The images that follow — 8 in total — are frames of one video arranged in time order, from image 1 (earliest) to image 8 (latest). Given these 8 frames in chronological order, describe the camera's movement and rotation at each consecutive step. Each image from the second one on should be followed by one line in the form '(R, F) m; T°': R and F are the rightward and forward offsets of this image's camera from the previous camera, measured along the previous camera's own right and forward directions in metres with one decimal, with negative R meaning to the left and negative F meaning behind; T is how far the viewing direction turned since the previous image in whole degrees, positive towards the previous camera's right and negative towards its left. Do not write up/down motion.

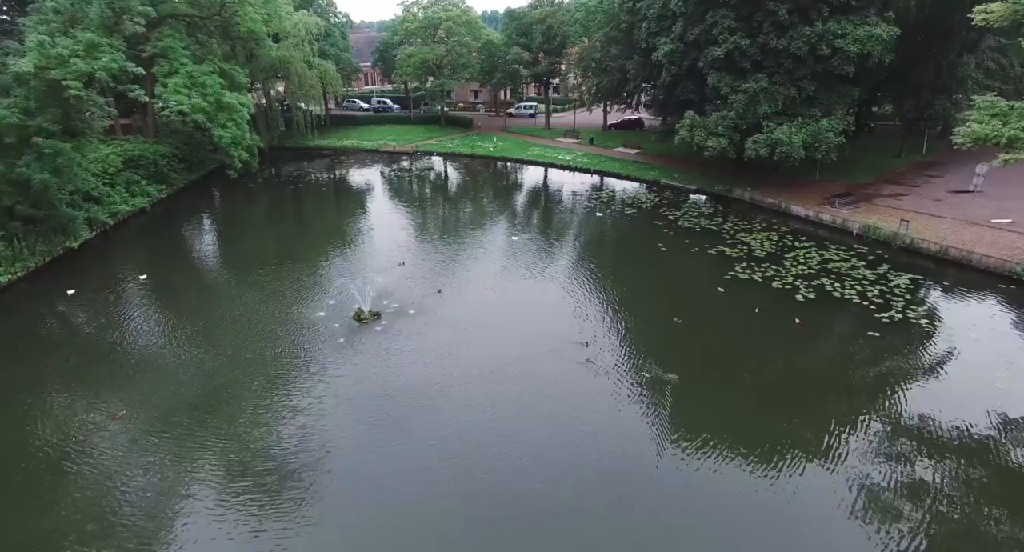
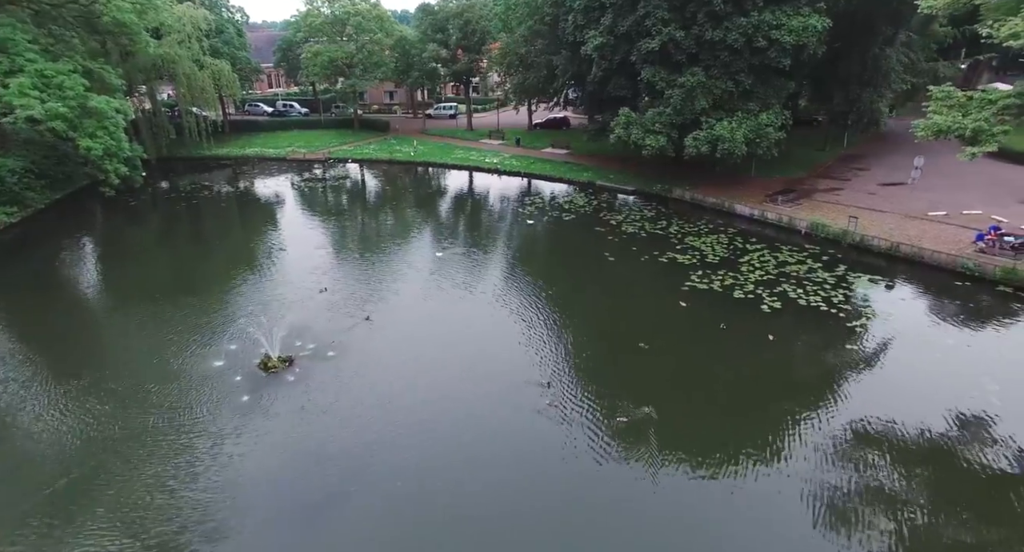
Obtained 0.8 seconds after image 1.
(-0.3, +2.3) m; +8°
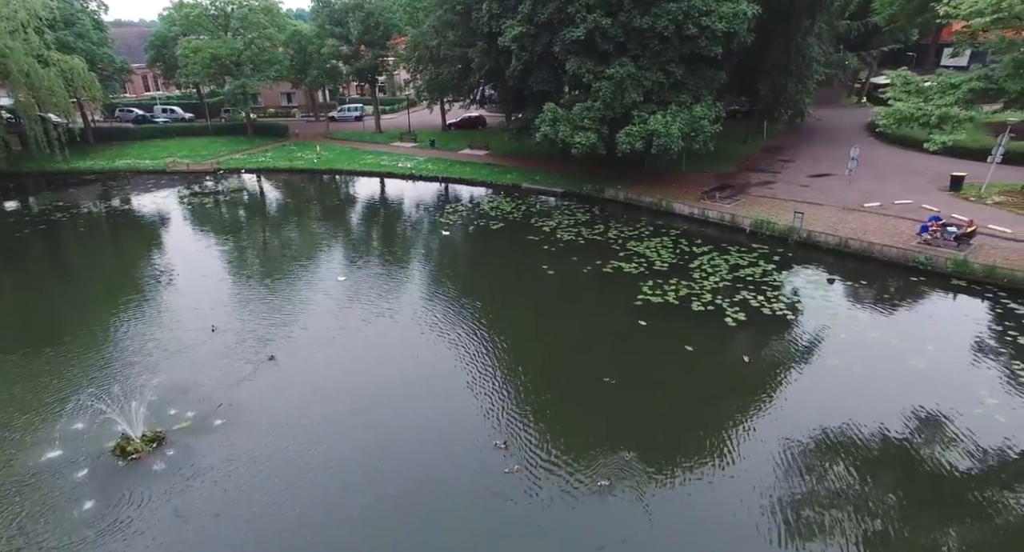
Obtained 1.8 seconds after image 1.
(-0.3, +2.5) m; +8°
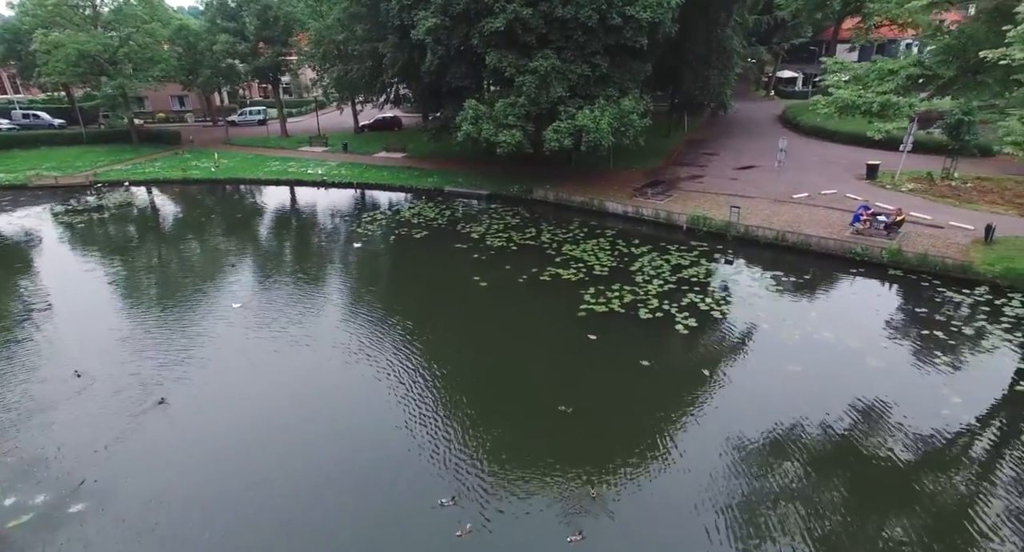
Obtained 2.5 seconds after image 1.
(-0.1, +1.6) m; +7°
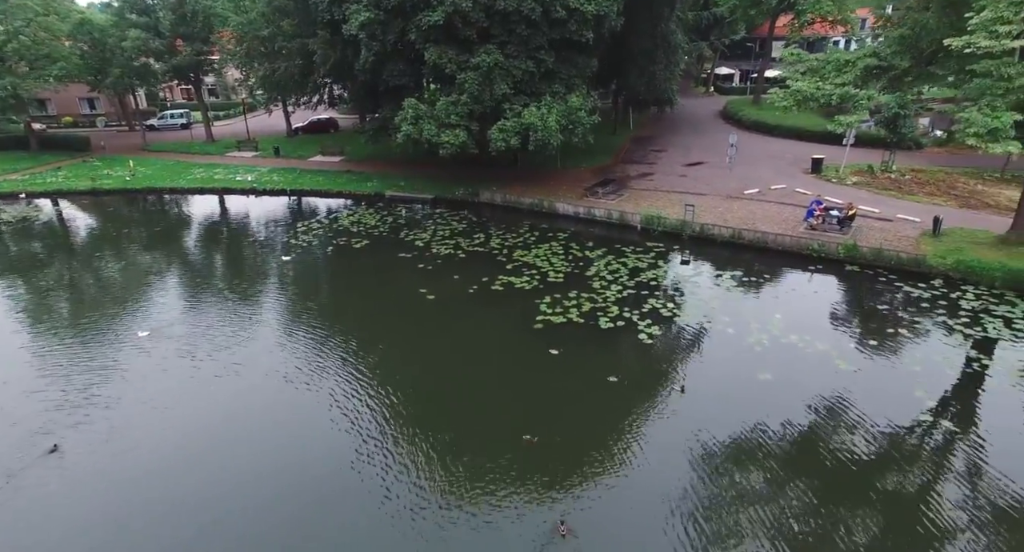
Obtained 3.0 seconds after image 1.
(0.0, +1.1) m; +5°
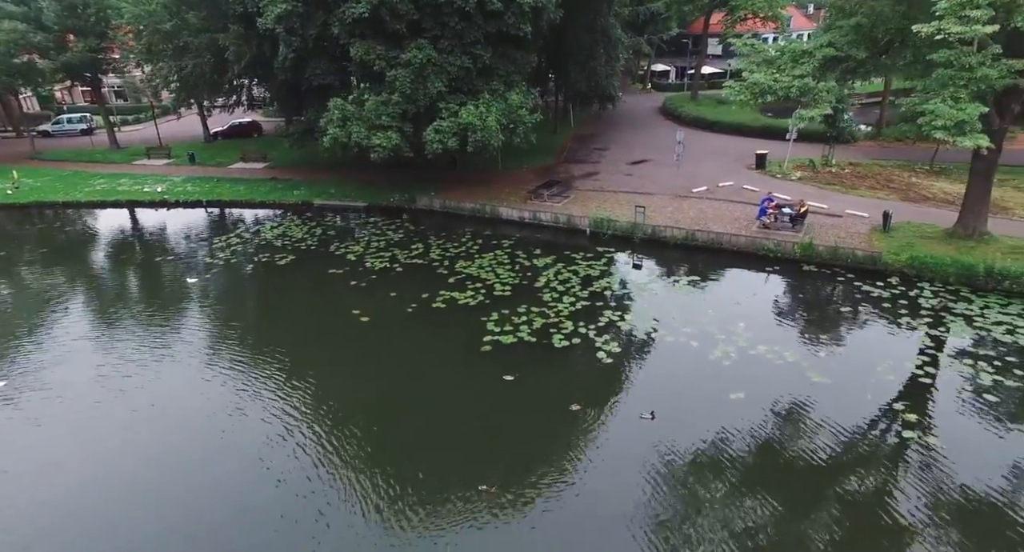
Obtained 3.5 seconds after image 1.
(+0.1, +1.3) m; +5°
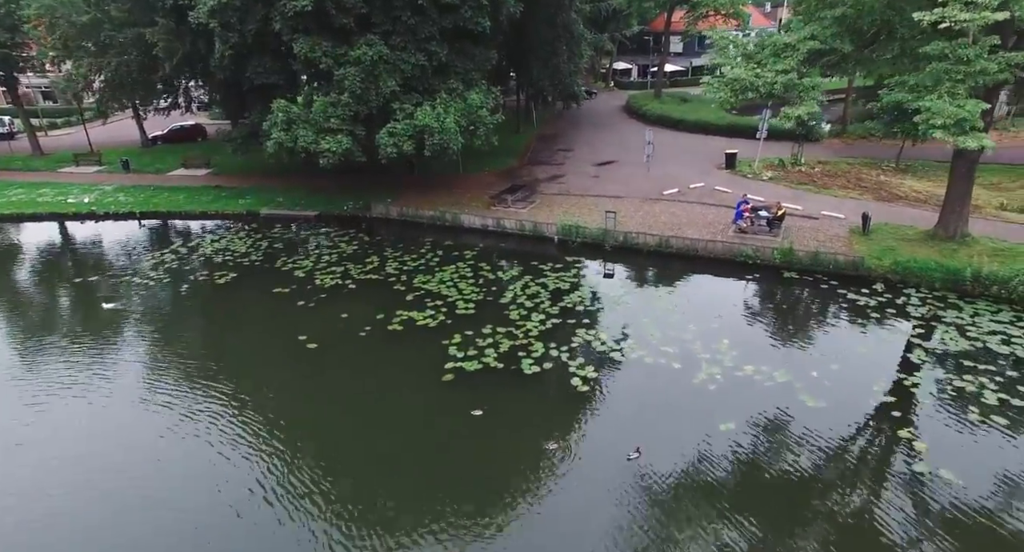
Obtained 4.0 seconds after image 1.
(+0.1, +1.2) m; +3°
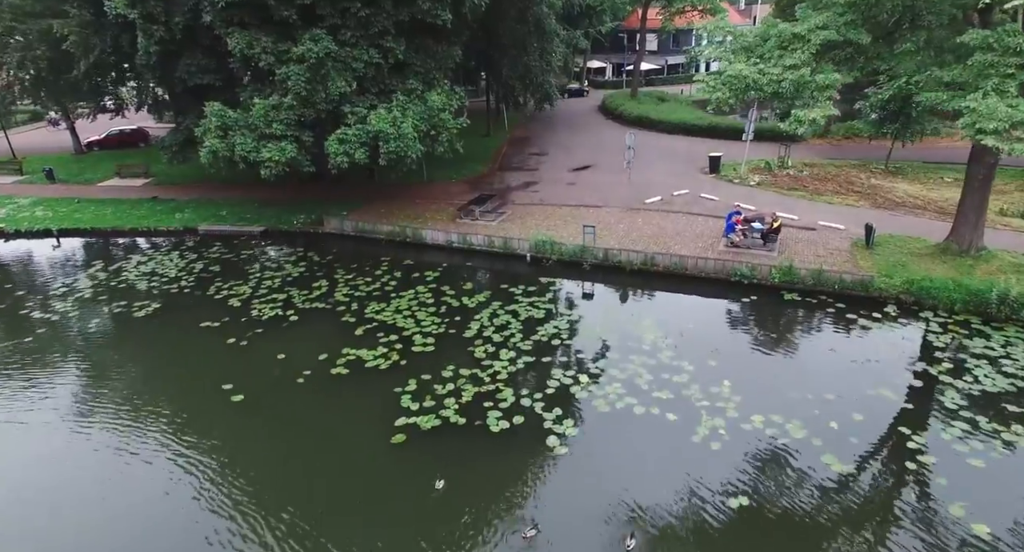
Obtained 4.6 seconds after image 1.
(+0.3, +1.8) m; +2°
